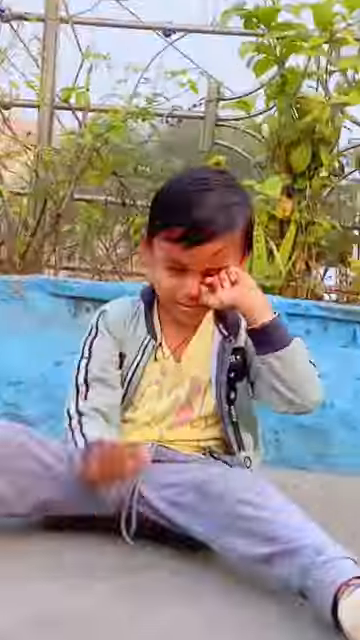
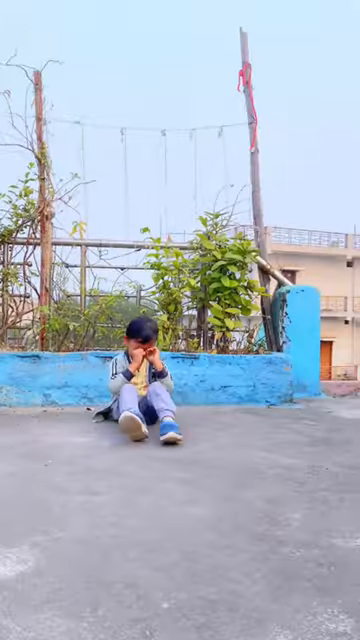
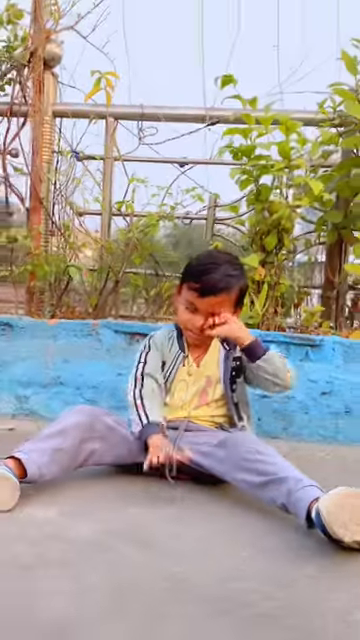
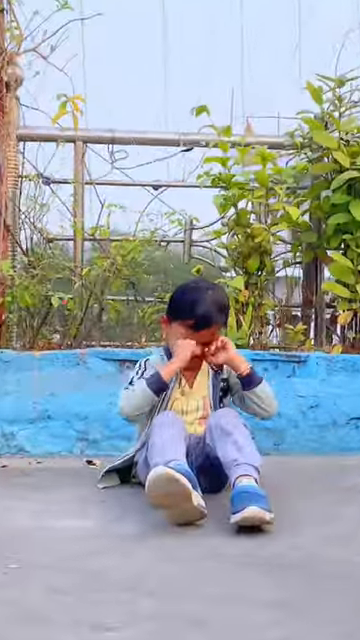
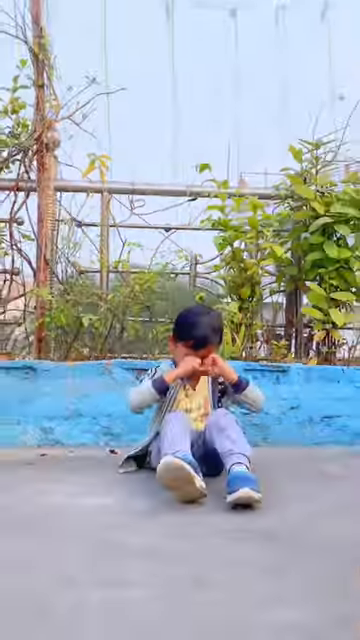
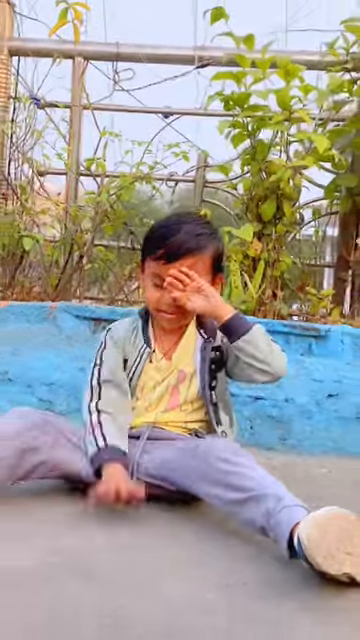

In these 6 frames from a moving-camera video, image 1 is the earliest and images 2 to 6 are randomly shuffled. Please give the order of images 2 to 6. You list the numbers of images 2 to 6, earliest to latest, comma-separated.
6, 3, 5, 4, 2
